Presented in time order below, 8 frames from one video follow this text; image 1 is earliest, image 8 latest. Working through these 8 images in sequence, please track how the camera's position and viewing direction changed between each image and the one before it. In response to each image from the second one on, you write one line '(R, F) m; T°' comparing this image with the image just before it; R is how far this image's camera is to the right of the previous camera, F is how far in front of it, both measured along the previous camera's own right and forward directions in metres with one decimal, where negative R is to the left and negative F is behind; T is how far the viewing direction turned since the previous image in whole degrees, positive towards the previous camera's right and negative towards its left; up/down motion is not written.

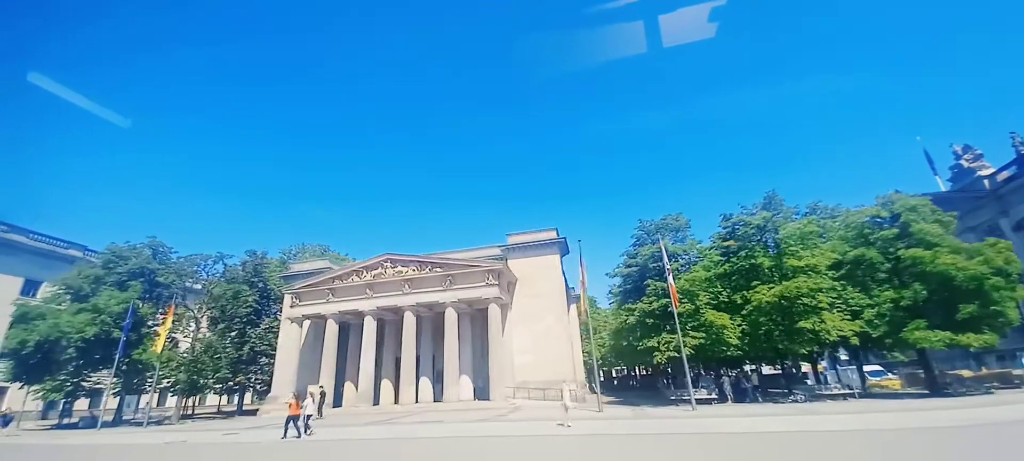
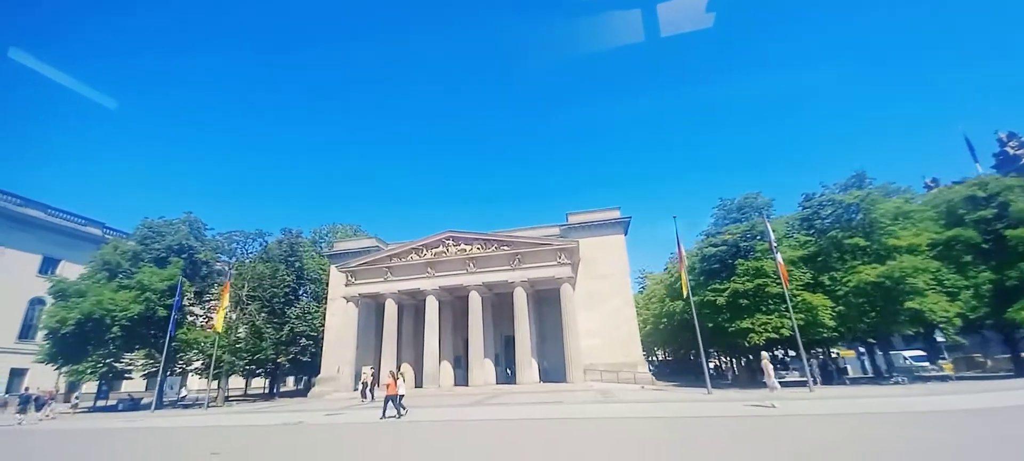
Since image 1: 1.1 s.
(-6.2, +1.5) m; +1°
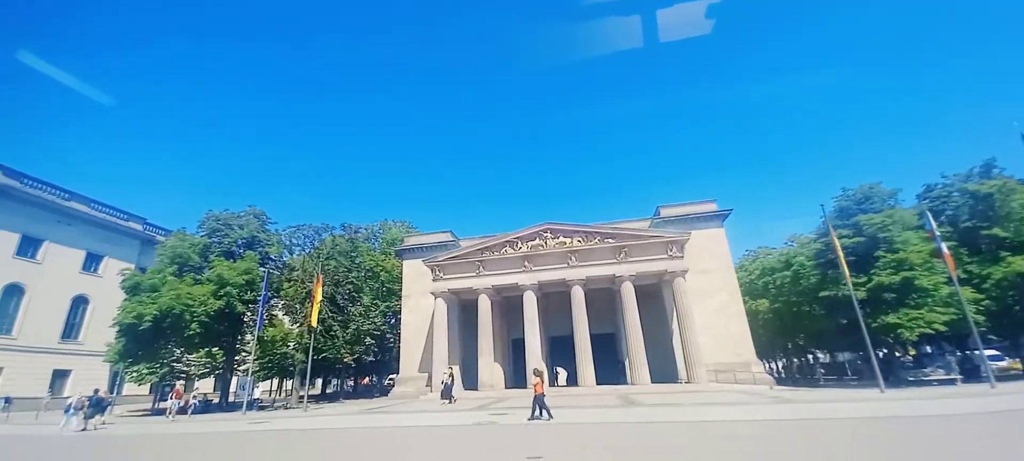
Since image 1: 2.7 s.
(-8.2, +1.8) m; +1°
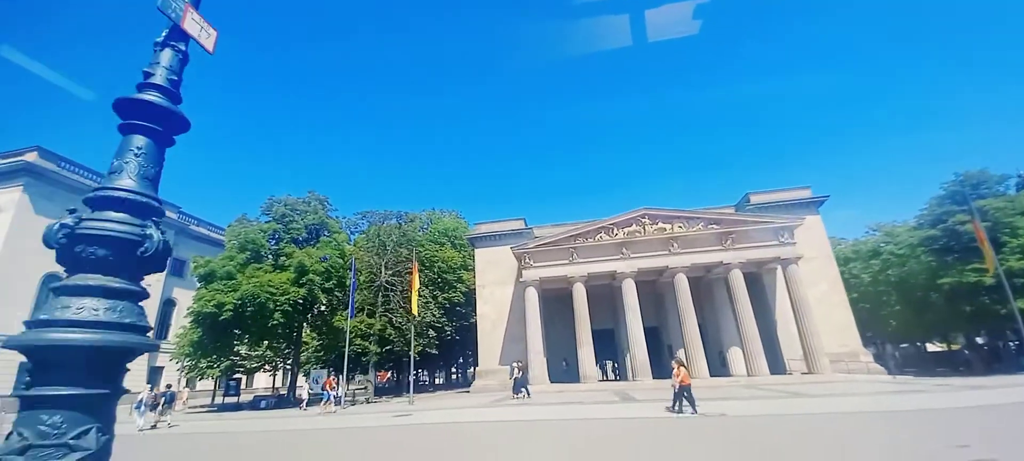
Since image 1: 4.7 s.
(-7.9, +1.6) m; +1°
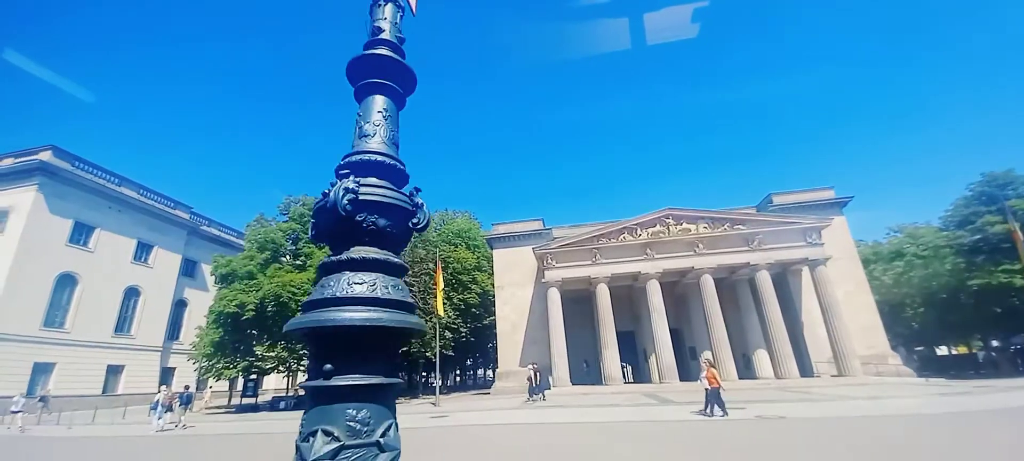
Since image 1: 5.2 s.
(-1.7, +0.3) m; 0°
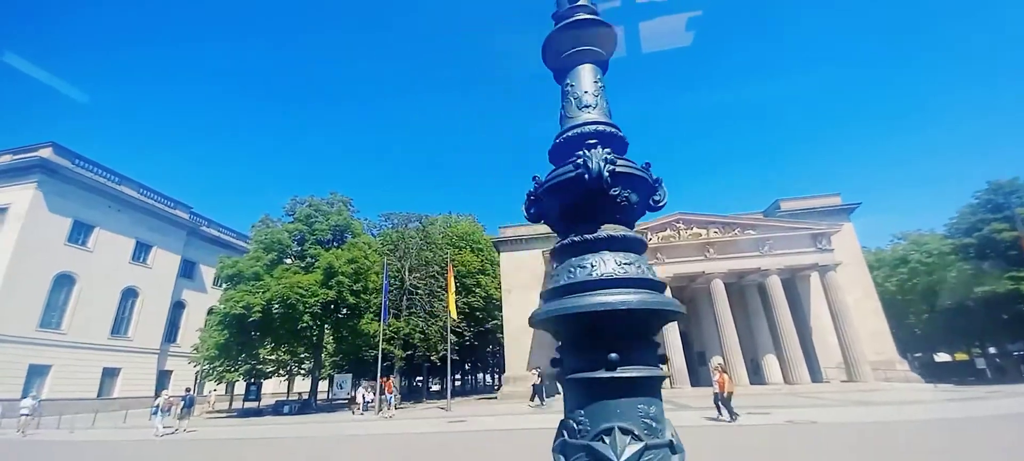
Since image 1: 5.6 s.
(-1.2, +0.2) m; +1°
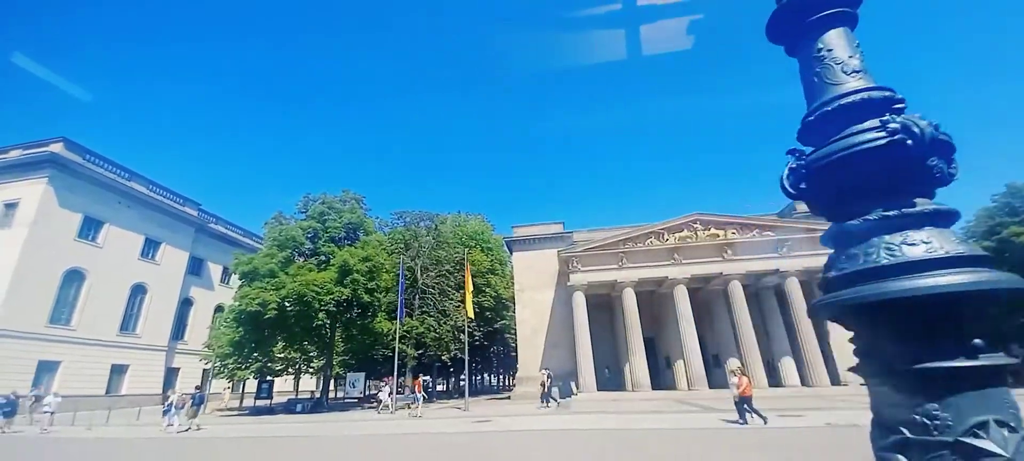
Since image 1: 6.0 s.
(-1.2, +0.2) m; 0°
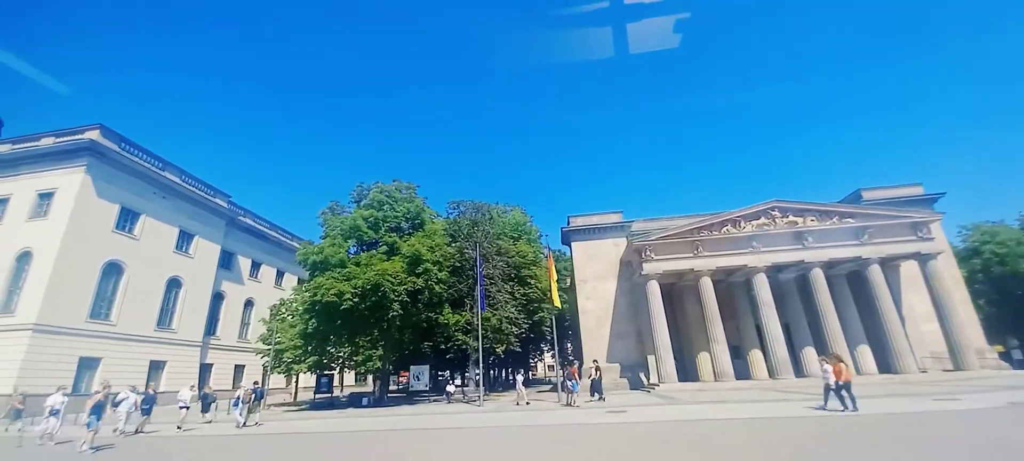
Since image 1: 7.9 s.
(-6.0, +0.8) m; +1°
